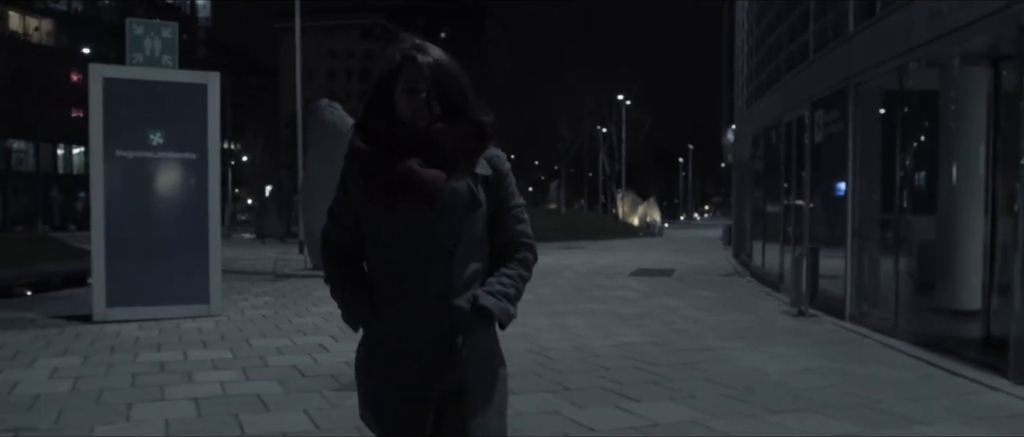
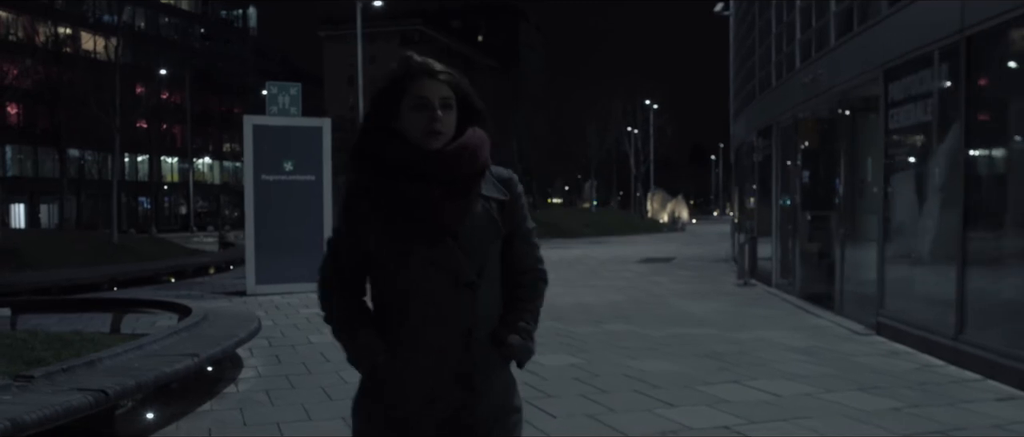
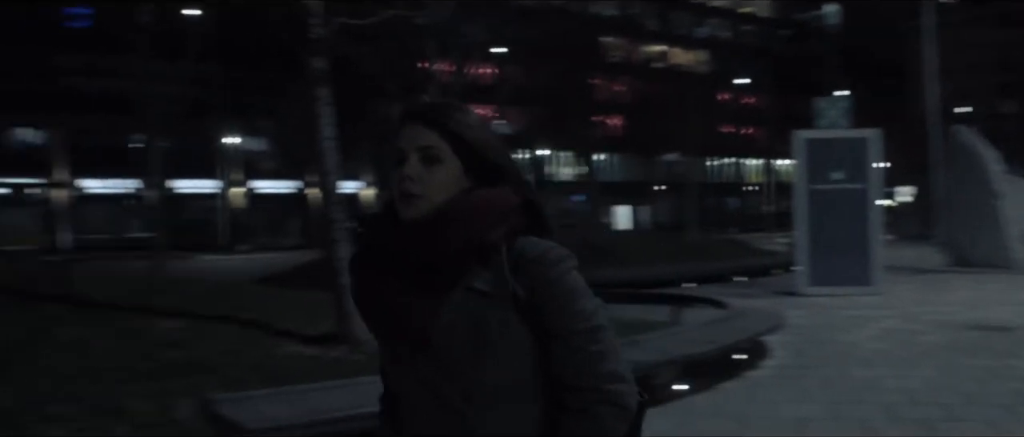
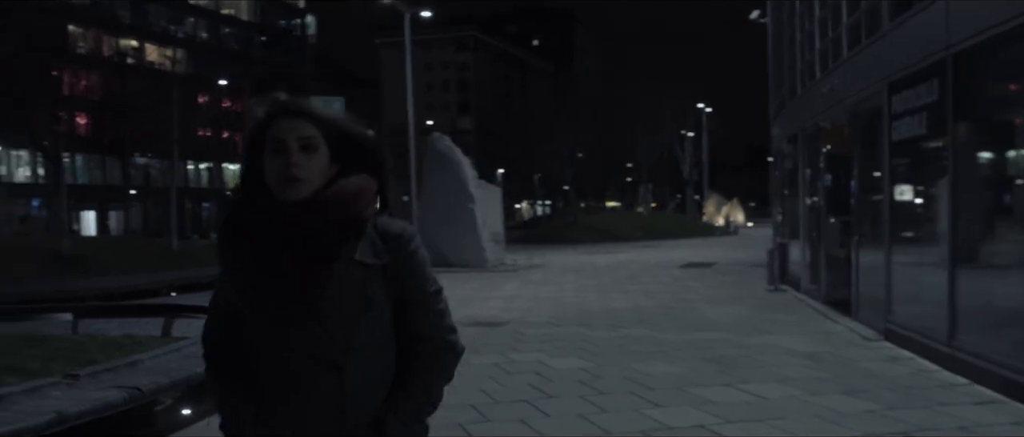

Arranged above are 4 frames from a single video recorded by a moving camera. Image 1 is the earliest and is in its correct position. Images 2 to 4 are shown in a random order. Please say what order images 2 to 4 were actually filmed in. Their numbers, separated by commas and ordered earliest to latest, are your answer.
2, 4, 3
